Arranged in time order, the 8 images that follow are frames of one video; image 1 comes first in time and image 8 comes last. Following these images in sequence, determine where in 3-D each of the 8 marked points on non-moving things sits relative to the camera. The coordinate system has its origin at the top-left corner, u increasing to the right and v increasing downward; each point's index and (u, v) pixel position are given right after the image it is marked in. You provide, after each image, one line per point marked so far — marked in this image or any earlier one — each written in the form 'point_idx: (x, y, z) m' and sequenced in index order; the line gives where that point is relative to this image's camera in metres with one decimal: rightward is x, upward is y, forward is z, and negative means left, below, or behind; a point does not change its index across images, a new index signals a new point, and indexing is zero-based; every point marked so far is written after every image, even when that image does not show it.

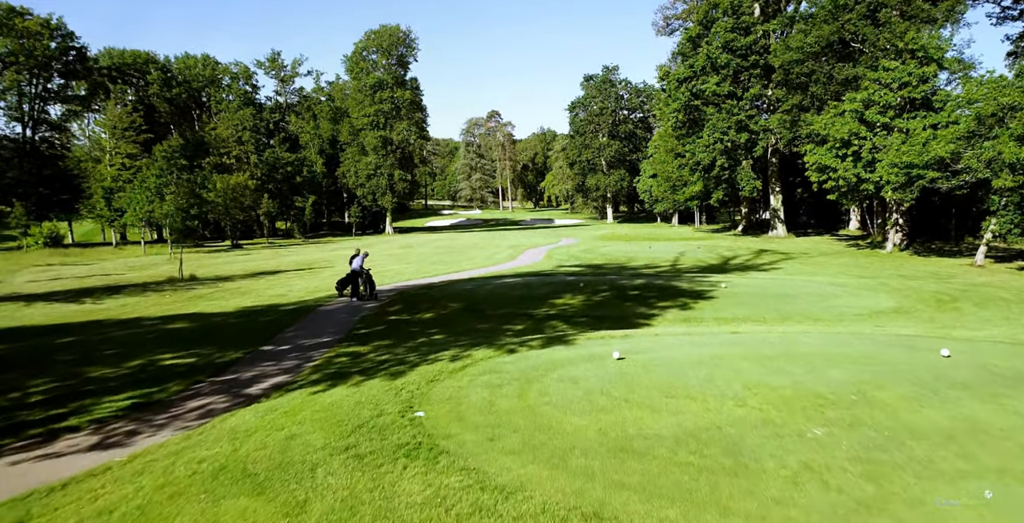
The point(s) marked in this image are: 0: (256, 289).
0: (-6.7, -0.7, +17.8) m
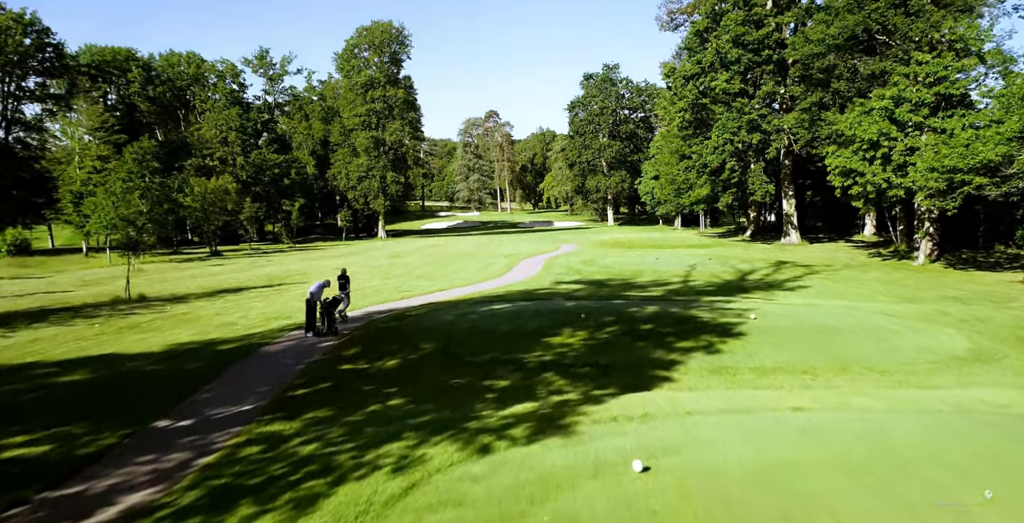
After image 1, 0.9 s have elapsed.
0: (-7.0, -1.2, +15.4) m
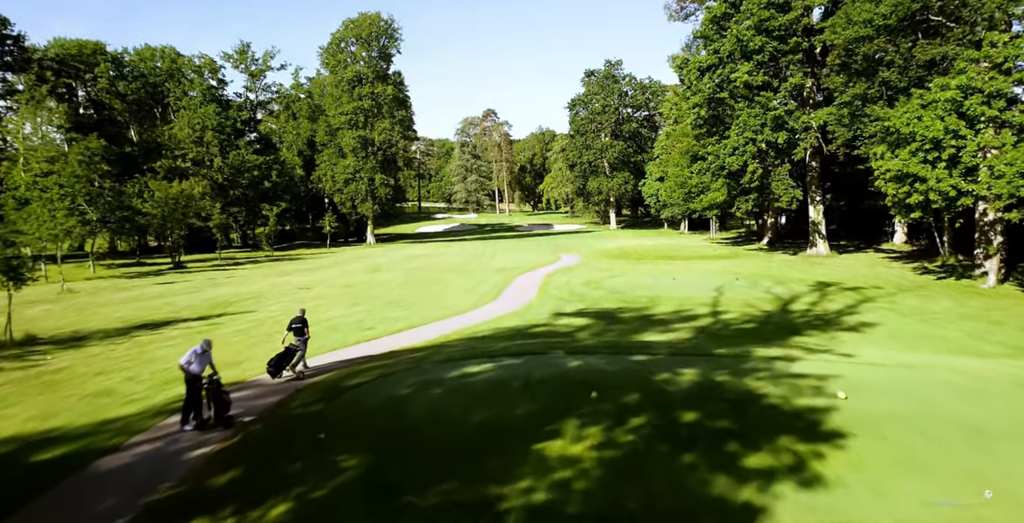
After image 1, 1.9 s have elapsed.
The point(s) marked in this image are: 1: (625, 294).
0: (-7.2, -1.9, +11.5) m
1: (+3.3, -0.9, +19.7) m
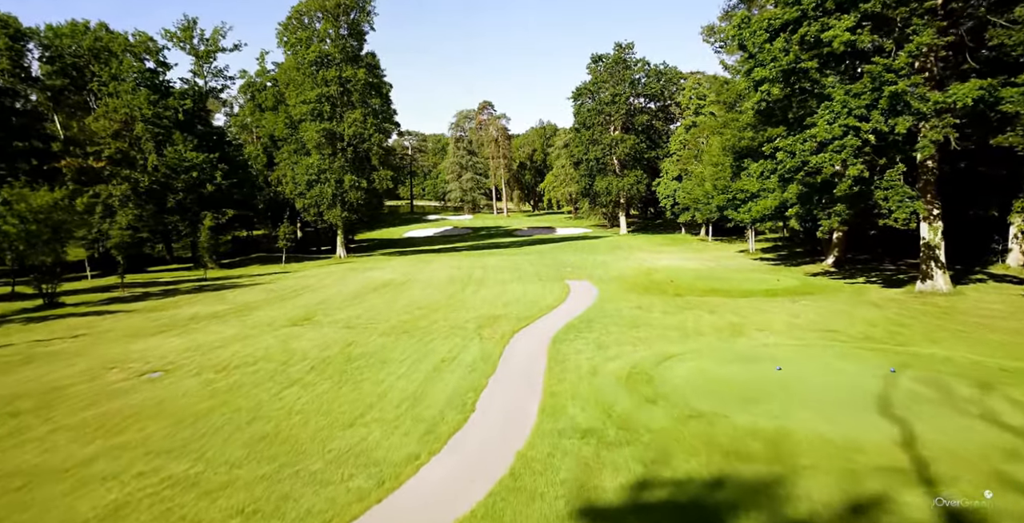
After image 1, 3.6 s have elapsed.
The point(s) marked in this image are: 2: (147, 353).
0: (-7.5, -3.4, +2.0) m
1: (+3.0, -2.4, +10.1) m
2: (-9.1, -2.3, +16.5) m
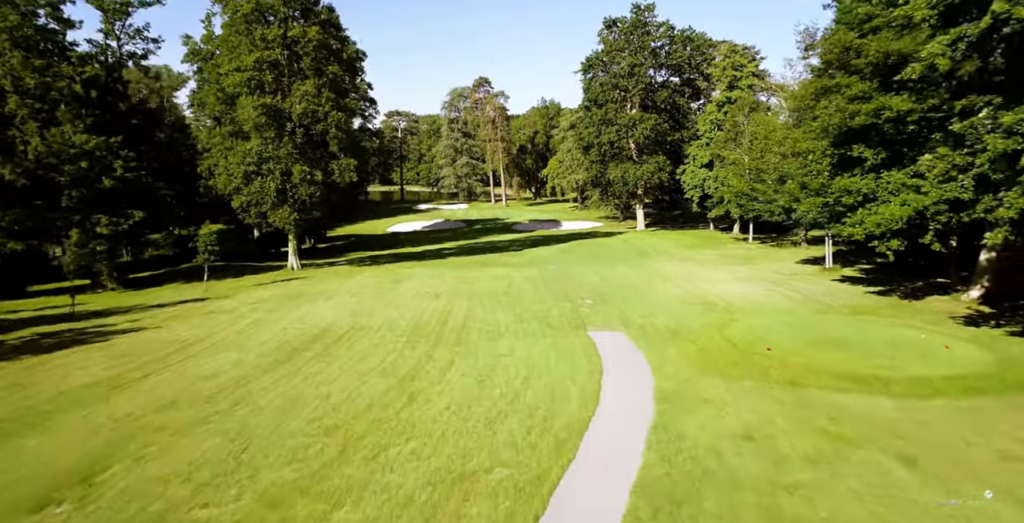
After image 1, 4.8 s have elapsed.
0: (-7.7, -5.4, -8.9) m
1: (+2.8, -4.2, -0.8) m
2: (-9.2, -3.9, +5.6) m
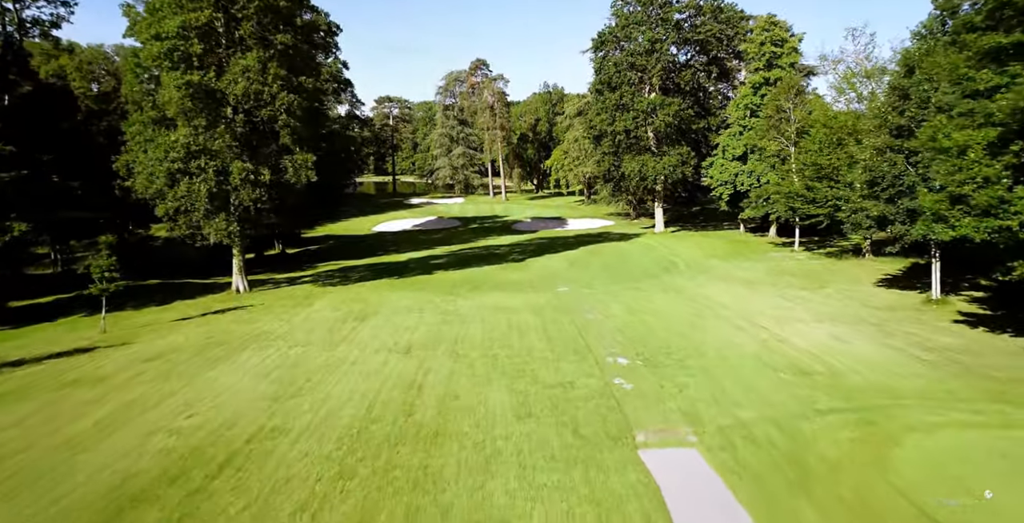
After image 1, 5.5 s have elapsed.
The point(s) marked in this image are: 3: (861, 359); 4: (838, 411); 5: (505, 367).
0: (-7.6, -7.3, -17.3) m
1: (+2.9, -5.9, -9.2) m
2: (-9.2, -5.5, -2.8) m
3: (+9.7, -2.6, +18.1) m
4: (+7.1, -3.0, +13.9) m
5: (-0.3, -2.9, +17.8) m
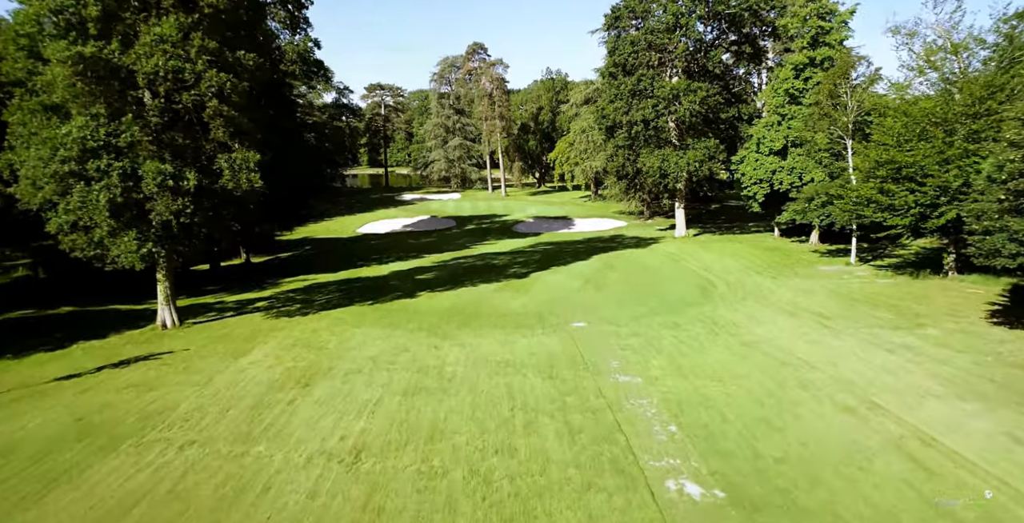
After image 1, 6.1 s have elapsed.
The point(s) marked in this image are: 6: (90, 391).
0: (-7.5, -9.1, -24.4) m
1: (+3.0, -7.6, -16.4) m
2: (-9.1, -7.1, -10.0) m
3: (+9.8, -3.8, +10.9) m
4: (+7.1, -4.3, +6.7) m
5: (-0.2, -4.1, +10.5) m
6: (-11.9, -3.5, +18.8) m
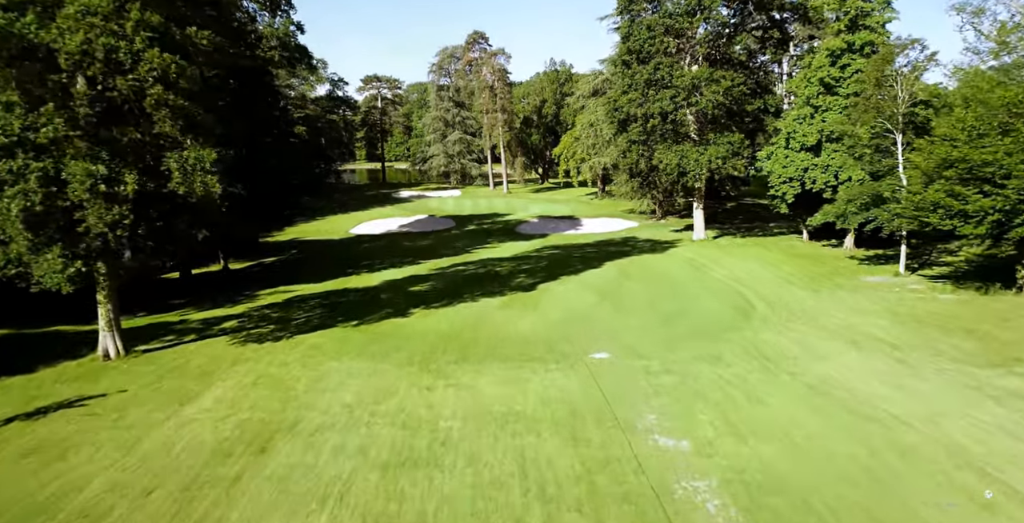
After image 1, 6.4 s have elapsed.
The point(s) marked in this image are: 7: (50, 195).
0: (-7.3, -10.1, -28.5) m
1: (+3.2, -8.5, -20.5) m
2: (-8.9, -8.0, -14.1) m
3: (+10.0, -4.5, +6.7) m
4: (+7.4, -5.1, +2.5) m
5: (0.0, -4.8, +6.4) m
6: (-11.7, -4.2, +14.7) m
7: (-12.6, +1.8, +18.2) m
